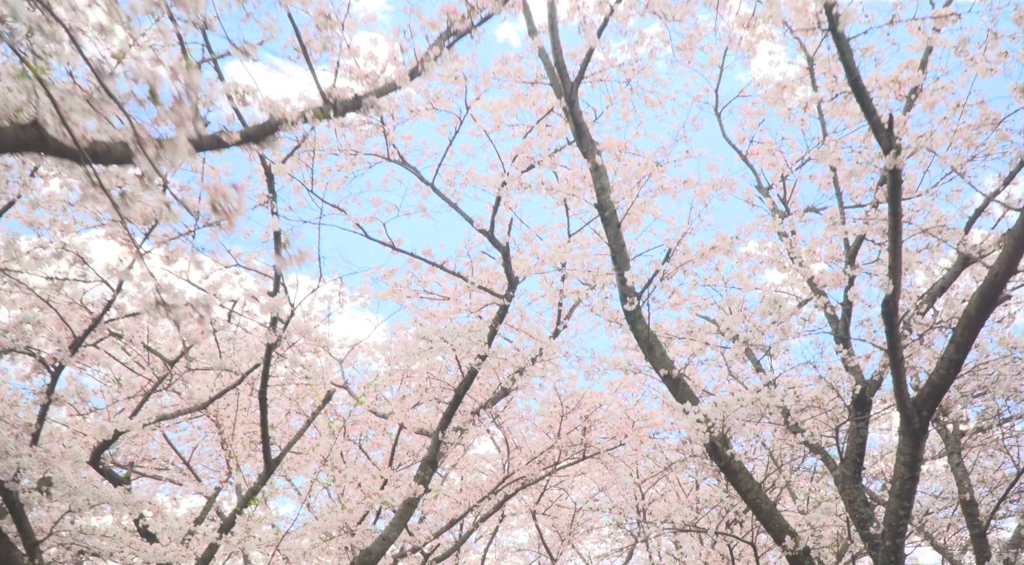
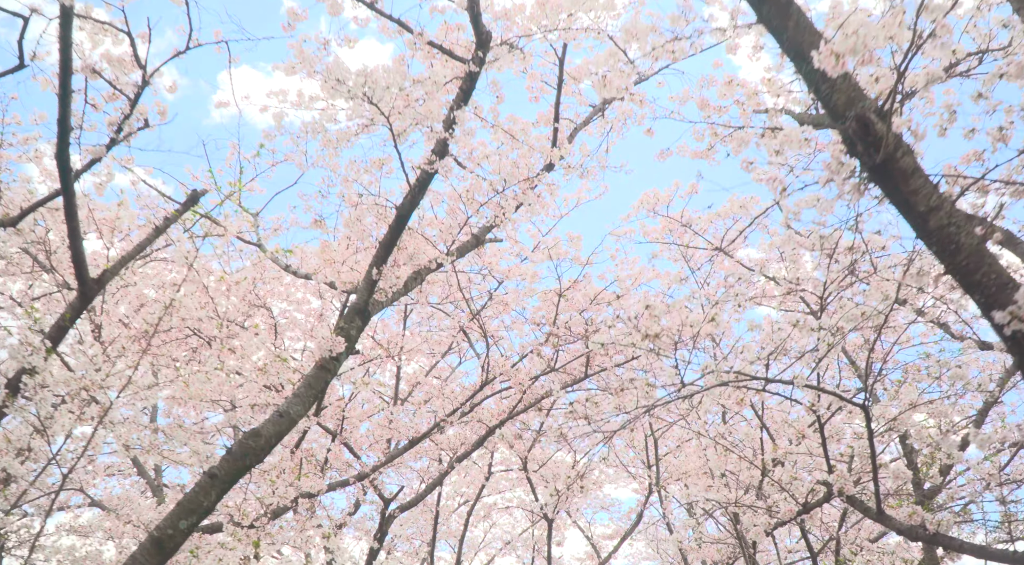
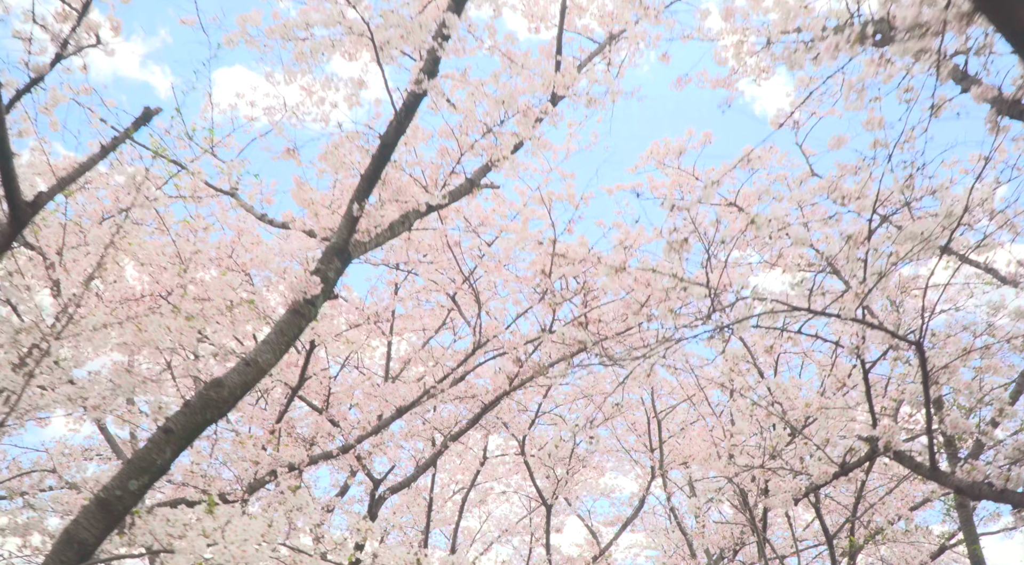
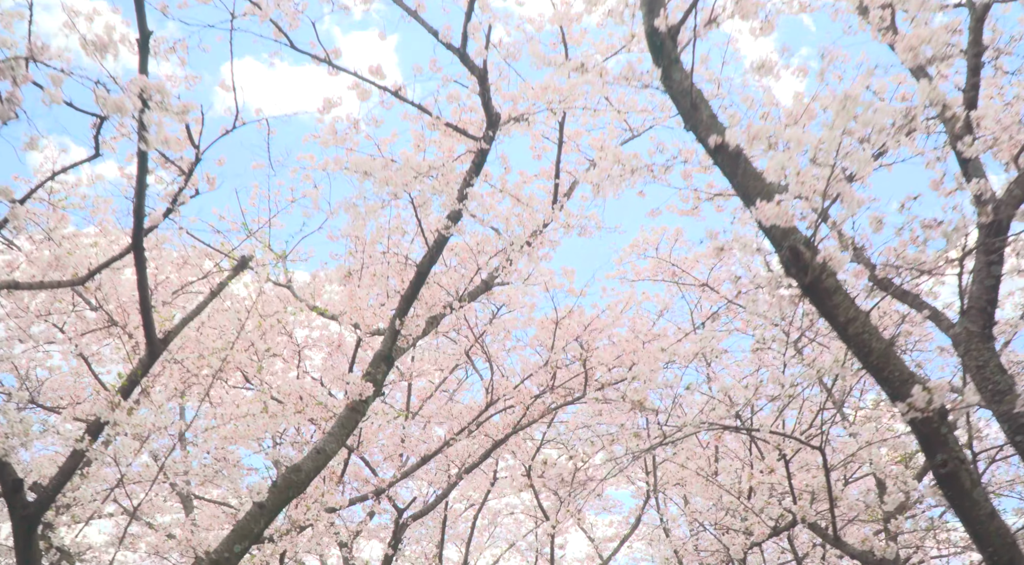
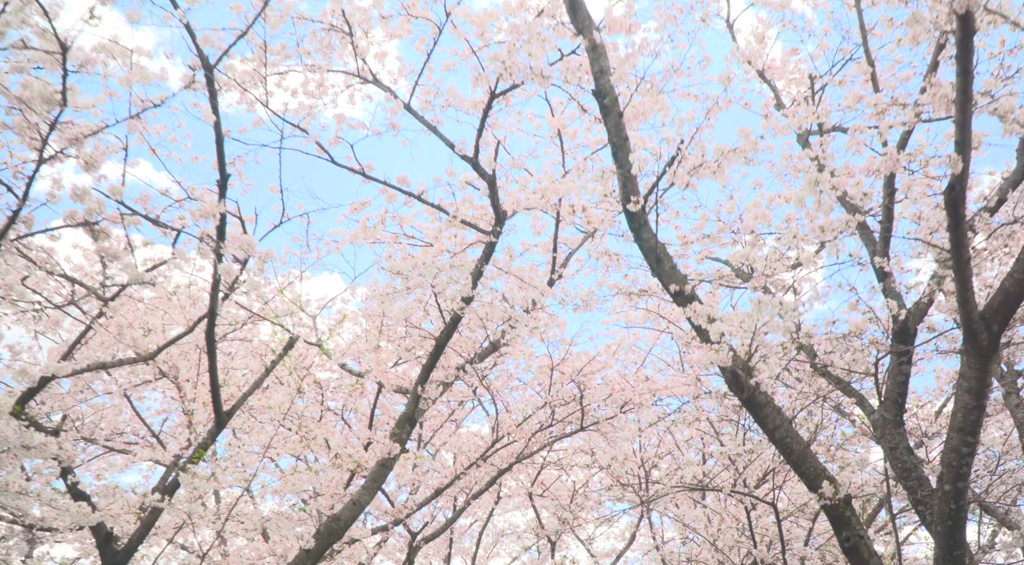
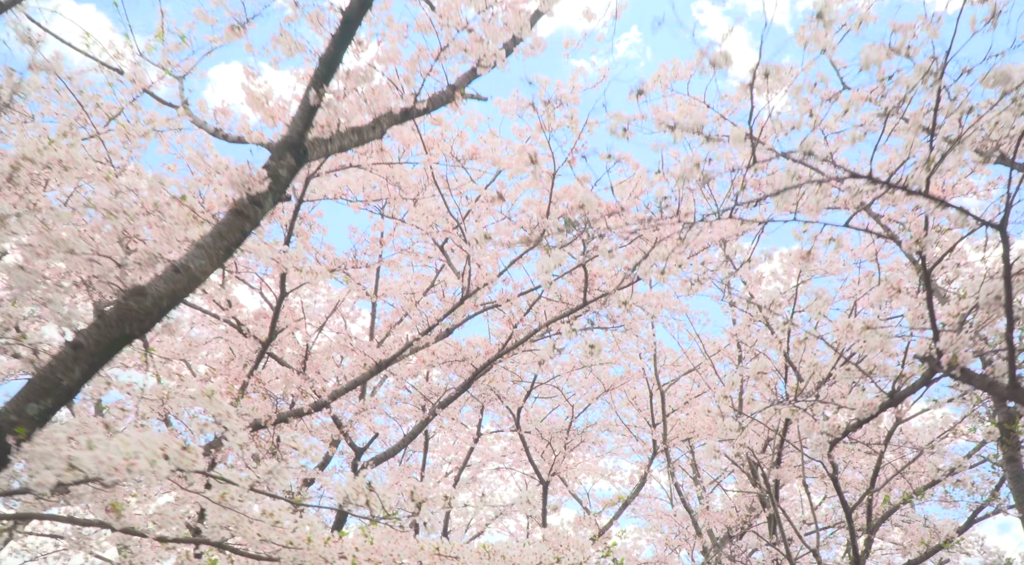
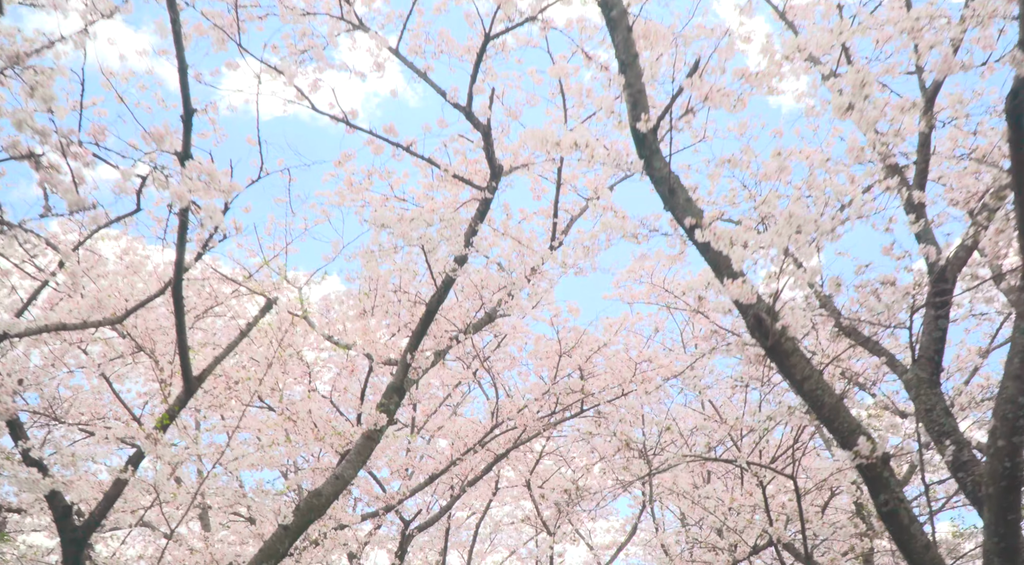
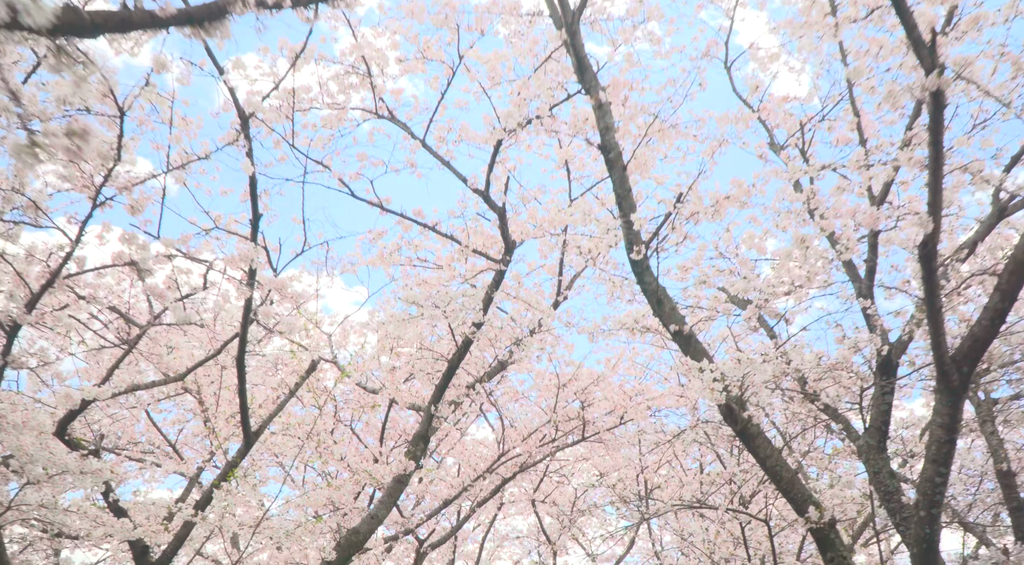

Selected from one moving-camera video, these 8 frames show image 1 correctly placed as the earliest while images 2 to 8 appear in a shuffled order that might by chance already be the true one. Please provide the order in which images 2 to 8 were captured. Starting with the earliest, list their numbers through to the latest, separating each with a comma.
8, 5, 7, 4, 2, 3, 6
